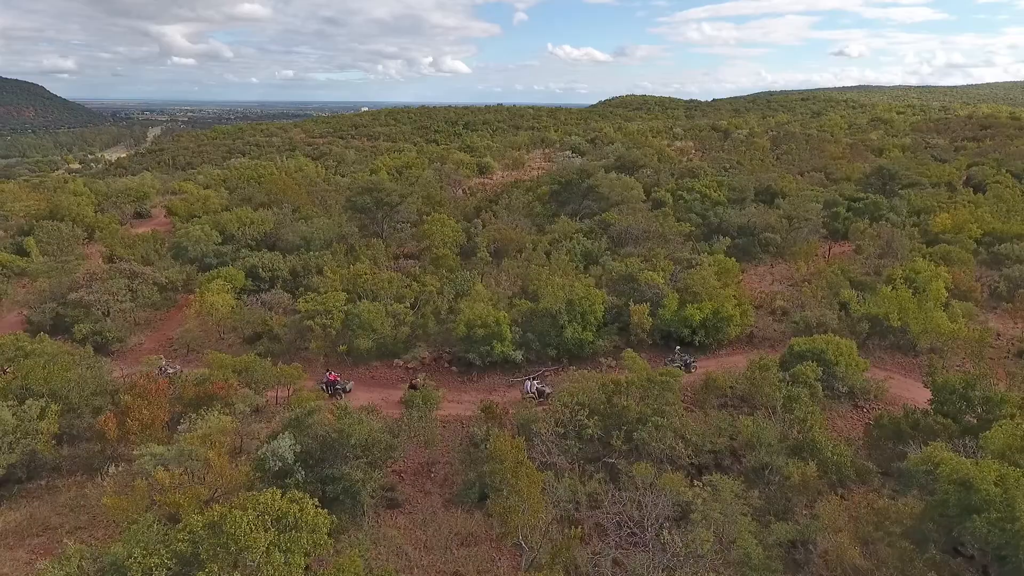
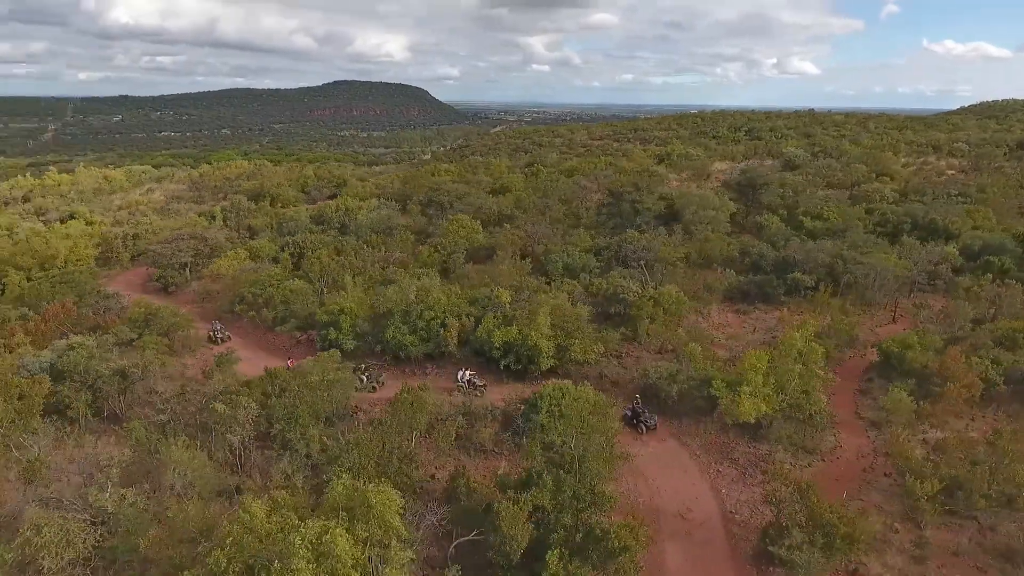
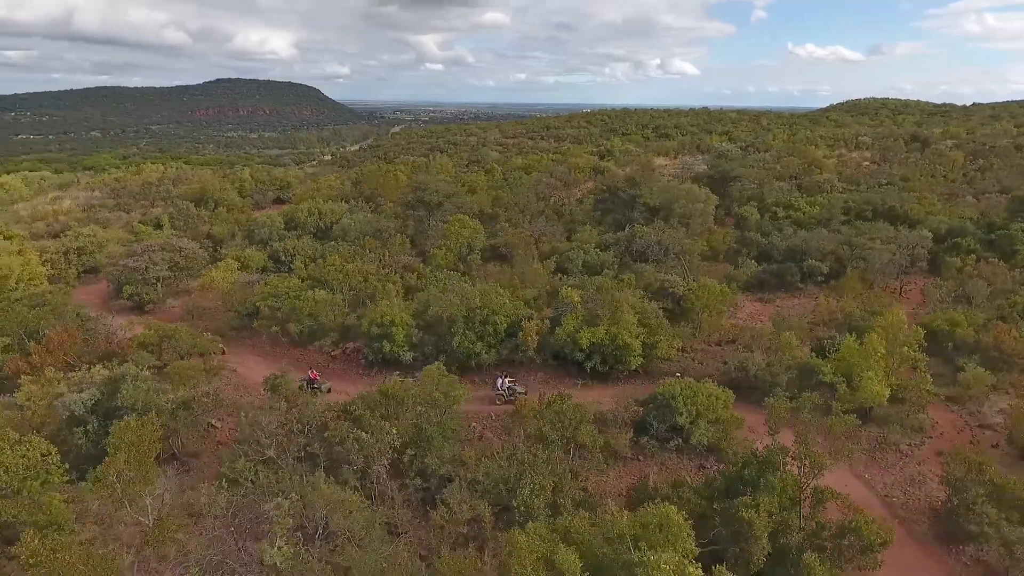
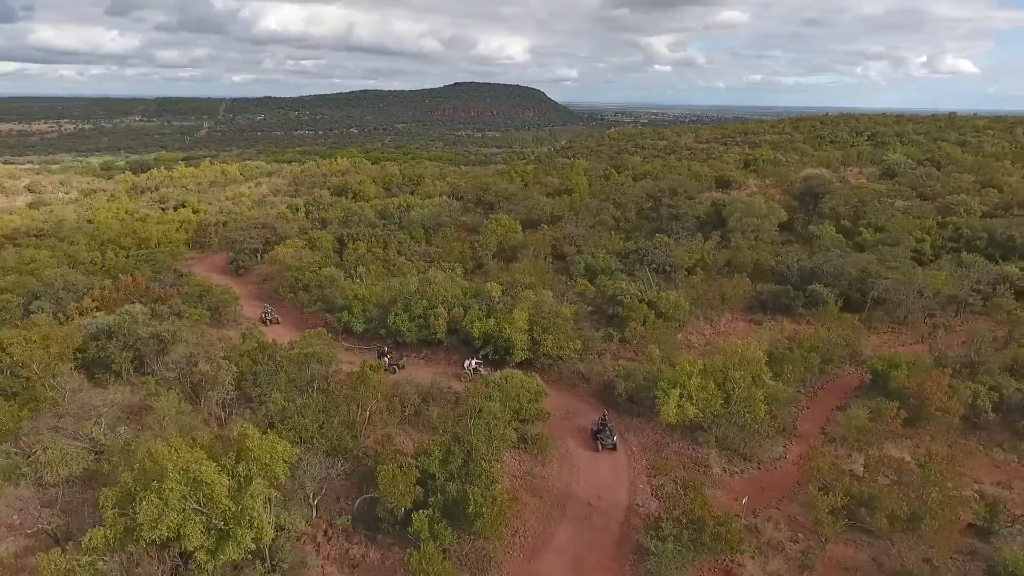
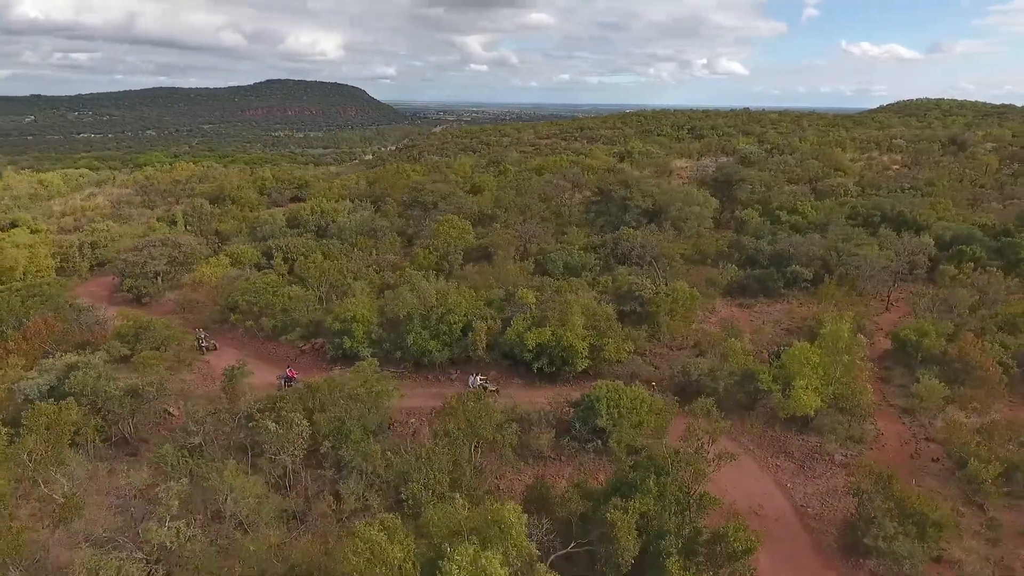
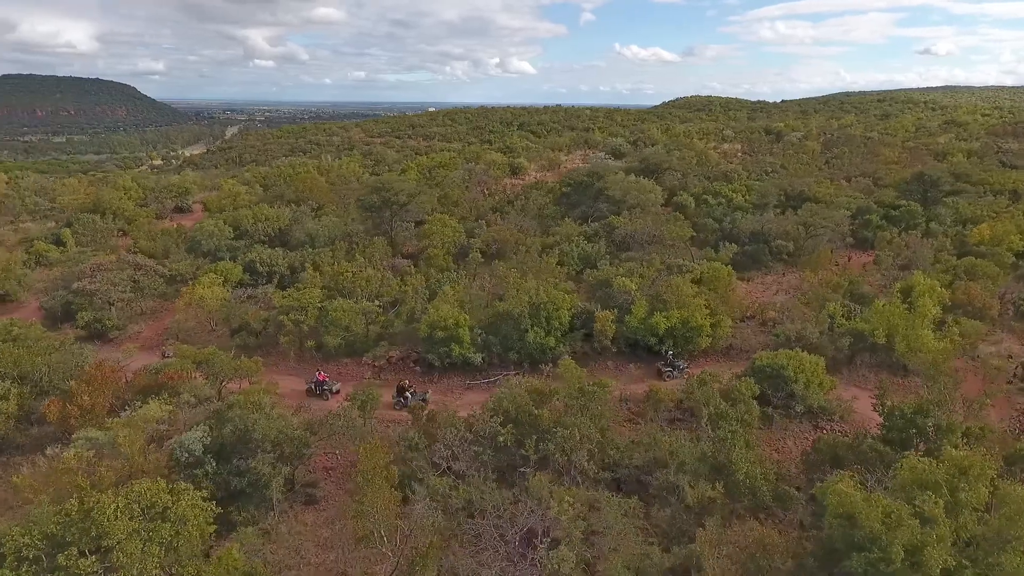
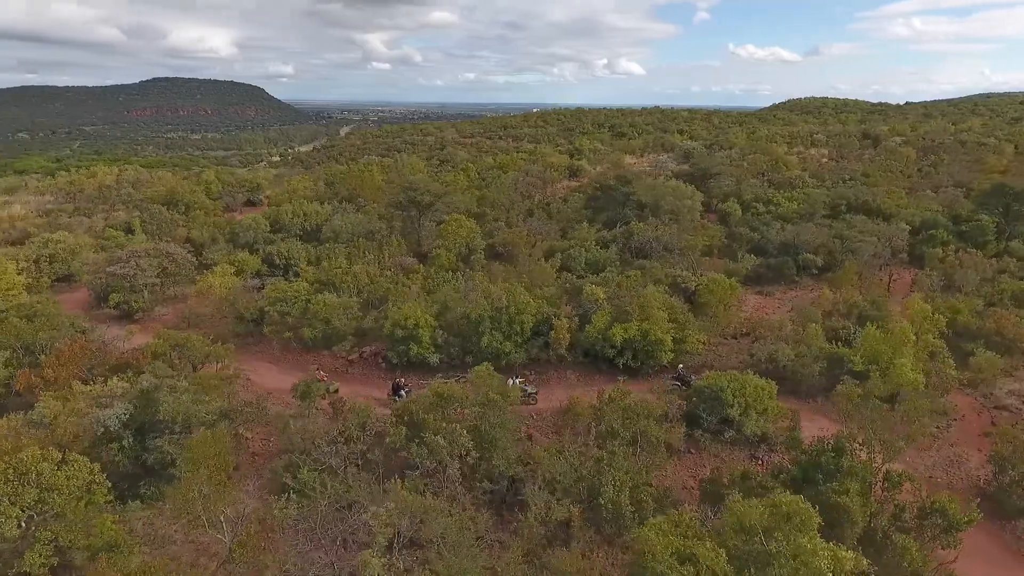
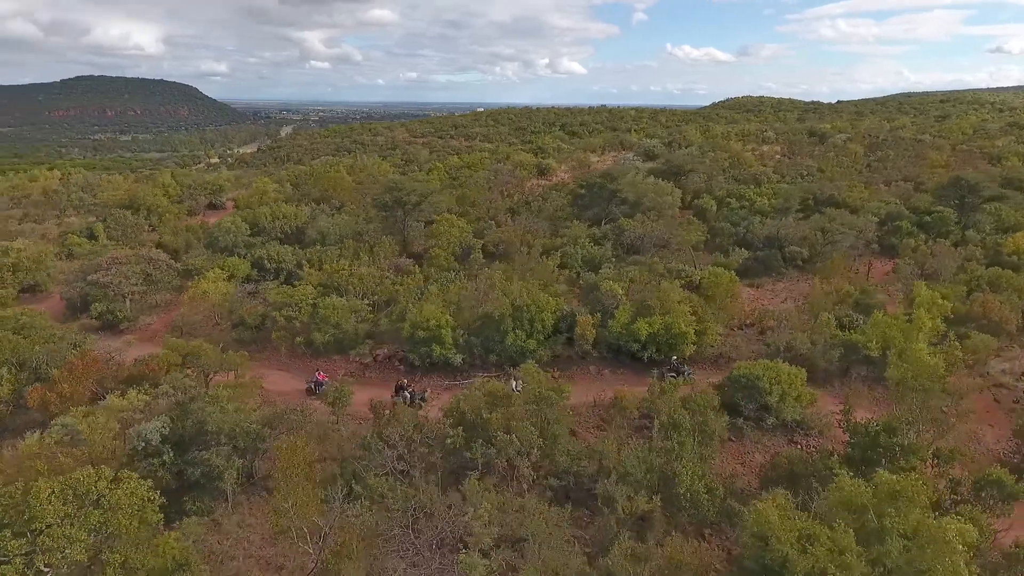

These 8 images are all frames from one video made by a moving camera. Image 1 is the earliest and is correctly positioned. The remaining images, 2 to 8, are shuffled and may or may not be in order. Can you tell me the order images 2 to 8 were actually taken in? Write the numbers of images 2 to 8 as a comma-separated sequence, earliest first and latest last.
6, 8, 7, 3, 5, 2, 4
